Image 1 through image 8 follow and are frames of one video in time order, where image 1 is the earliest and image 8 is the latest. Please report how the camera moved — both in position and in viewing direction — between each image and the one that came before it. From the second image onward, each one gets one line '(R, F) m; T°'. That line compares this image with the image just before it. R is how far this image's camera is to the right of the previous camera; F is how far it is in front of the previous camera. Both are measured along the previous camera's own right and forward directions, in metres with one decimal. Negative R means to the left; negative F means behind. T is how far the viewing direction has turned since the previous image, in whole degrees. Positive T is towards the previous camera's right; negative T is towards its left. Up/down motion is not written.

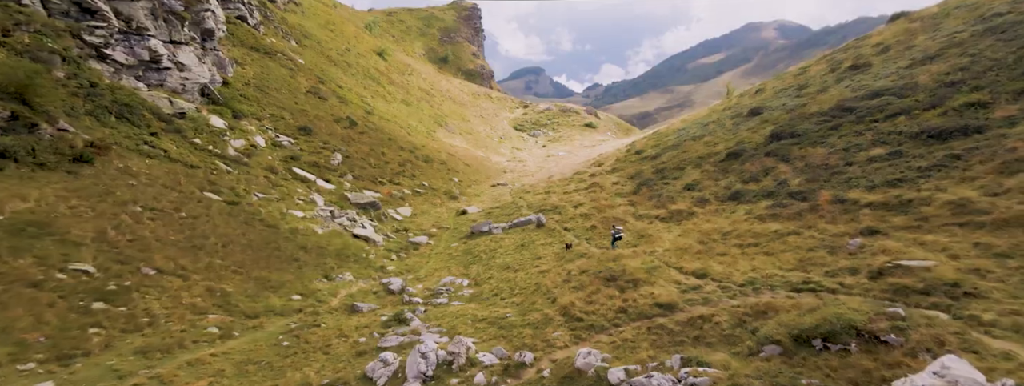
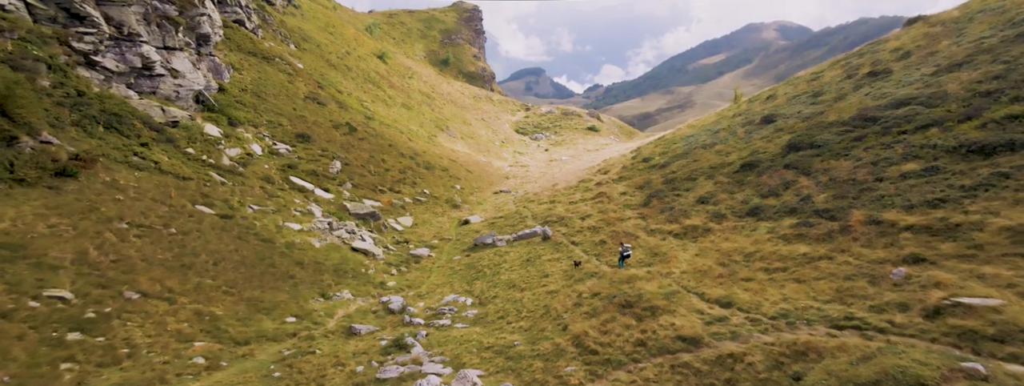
(-0.2, +1.2) m; 0°
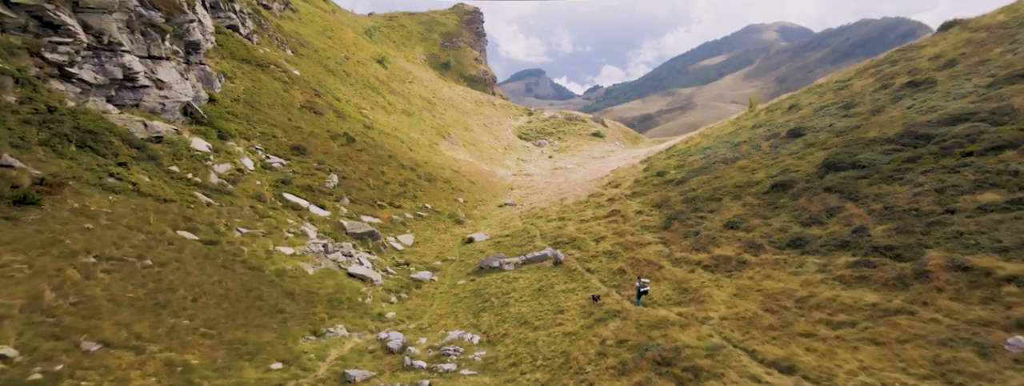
(-0.5, +2.2) m; 0°
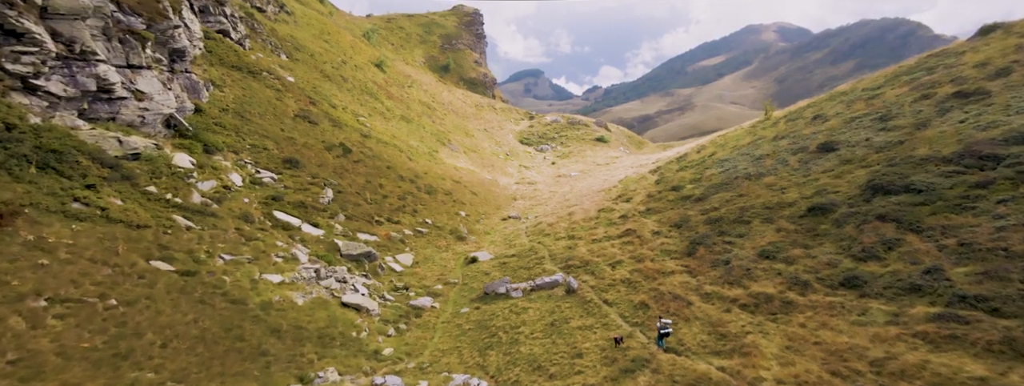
(-0.5, +2.4) m; 0°
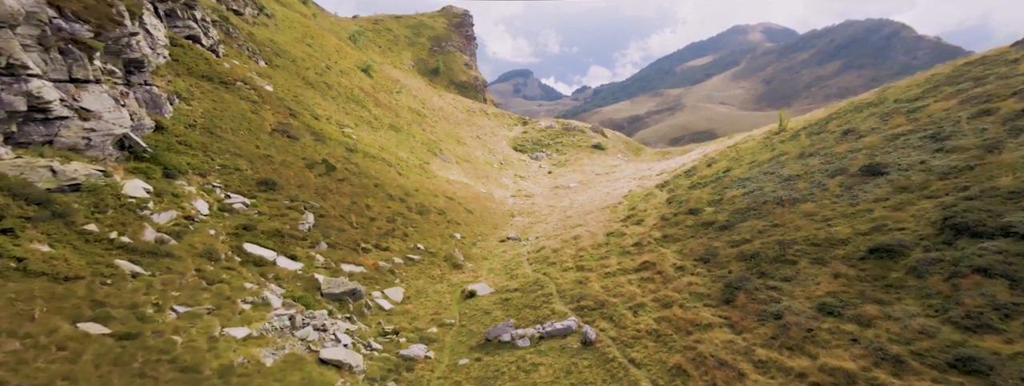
(-0.7, +3.7) m; +1°
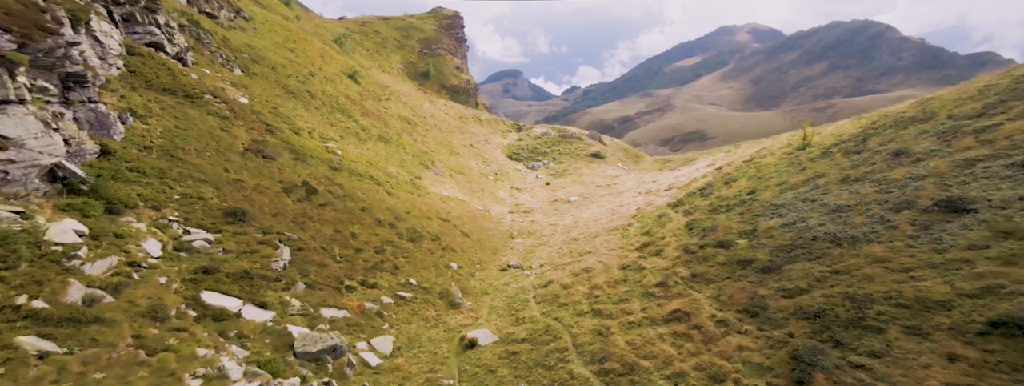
(-0.8, +4.3) m; +1°
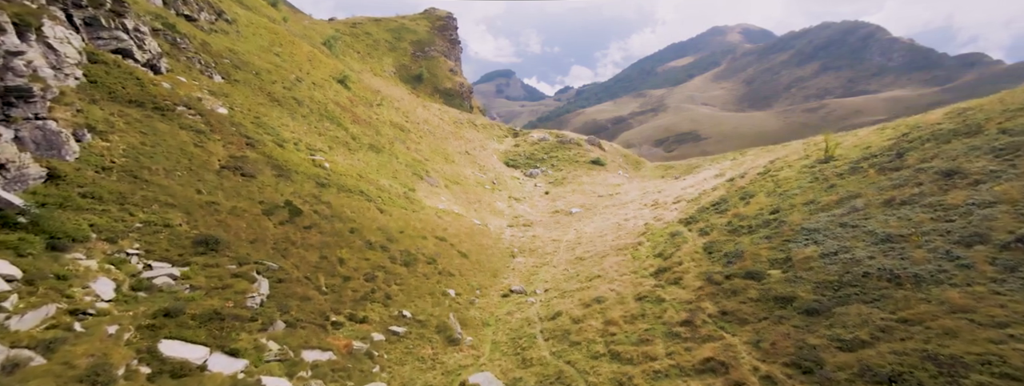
(-0.6, +3.3) m; +1°
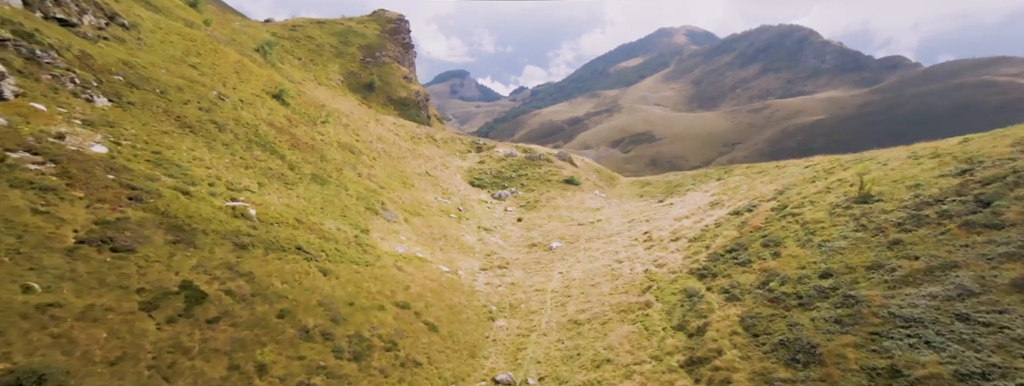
(-1.4, +9.0) m; +5°
